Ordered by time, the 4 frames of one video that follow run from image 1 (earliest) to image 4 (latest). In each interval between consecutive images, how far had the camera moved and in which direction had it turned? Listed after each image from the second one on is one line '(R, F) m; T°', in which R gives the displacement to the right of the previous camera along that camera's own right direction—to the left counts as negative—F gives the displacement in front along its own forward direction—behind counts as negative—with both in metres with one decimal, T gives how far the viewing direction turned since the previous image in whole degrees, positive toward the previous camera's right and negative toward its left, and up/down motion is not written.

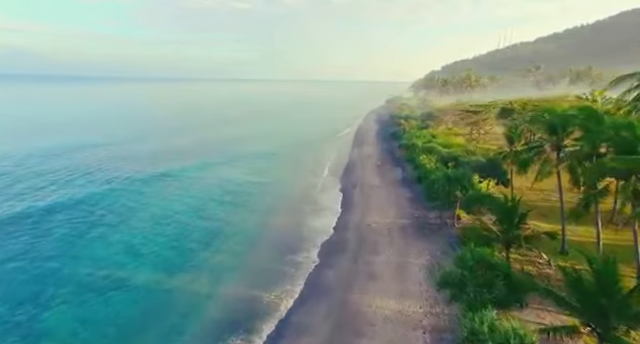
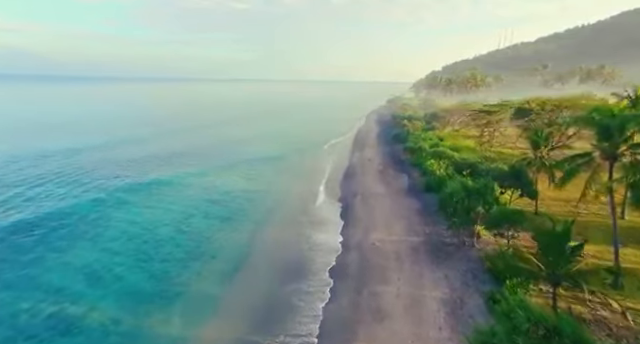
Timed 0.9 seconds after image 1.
(+0.2, +4.4) m; 0°
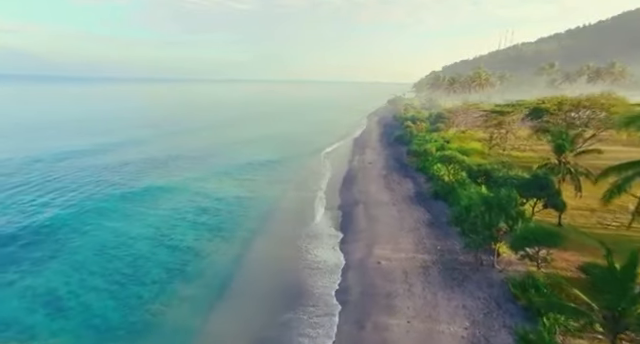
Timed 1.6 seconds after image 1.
(+0.2, +3.2) m; 0°
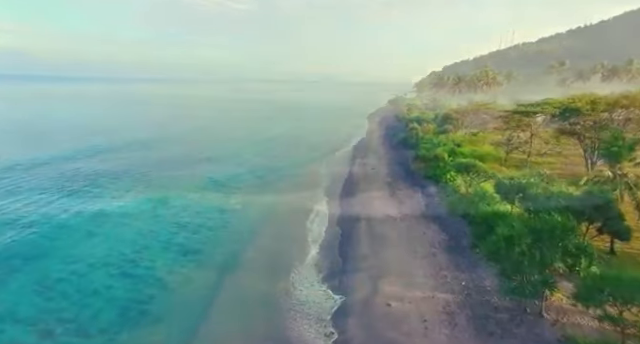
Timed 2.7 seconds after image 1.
(+0.3, +5.2) m; 0°
